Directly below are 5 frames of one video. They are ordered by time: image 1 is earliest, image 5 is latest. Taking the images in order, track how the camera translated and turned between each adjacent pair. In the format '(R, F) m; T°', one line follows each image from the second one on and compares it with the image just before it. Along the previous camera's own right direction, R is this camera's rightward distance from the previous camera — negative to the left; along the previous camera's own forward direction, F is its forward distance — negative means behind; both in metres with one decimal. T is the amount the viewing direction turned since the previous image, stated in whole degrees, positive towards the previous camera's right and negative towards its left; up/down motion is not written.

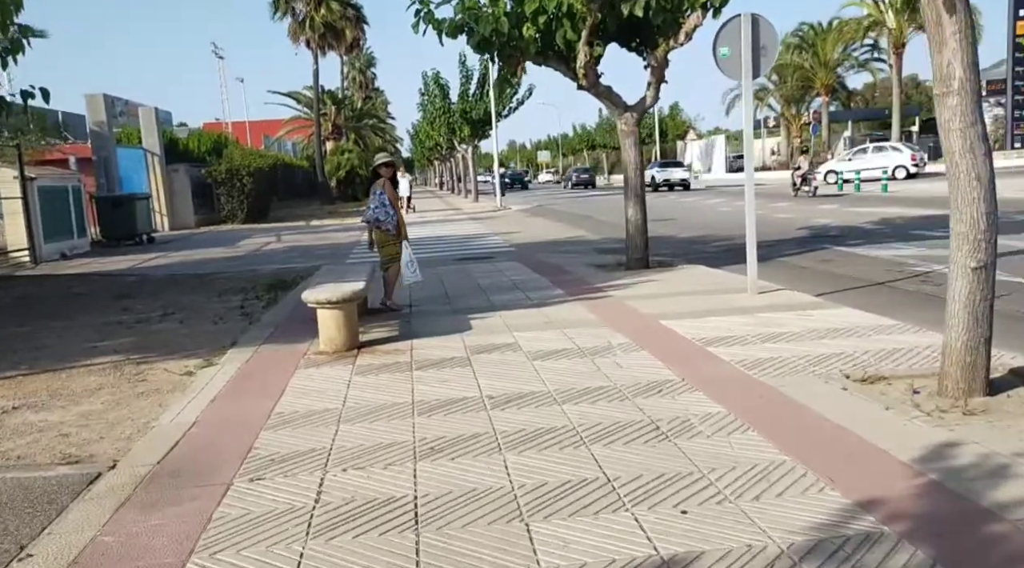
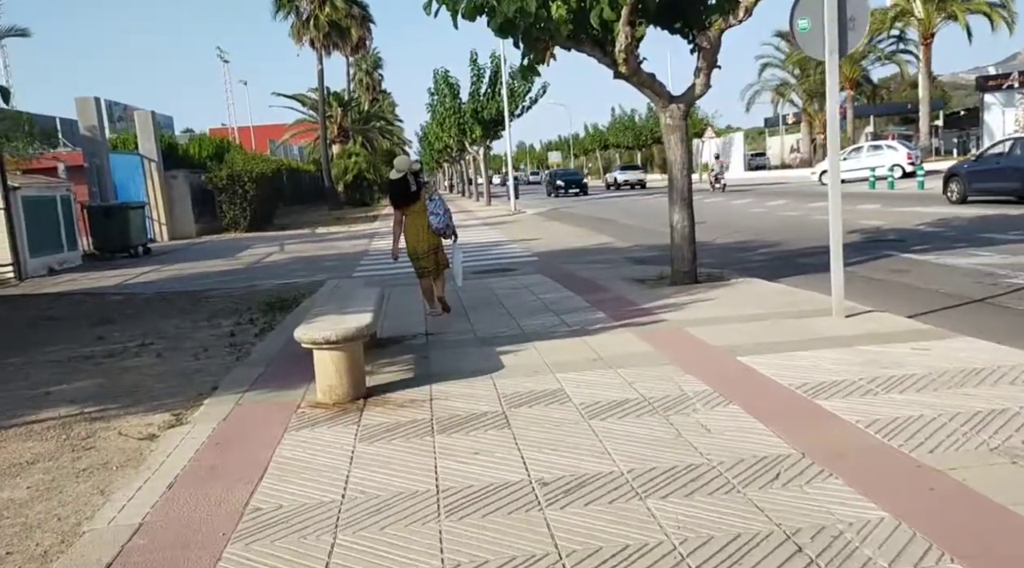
(-0.2, +1.6) m; -1°
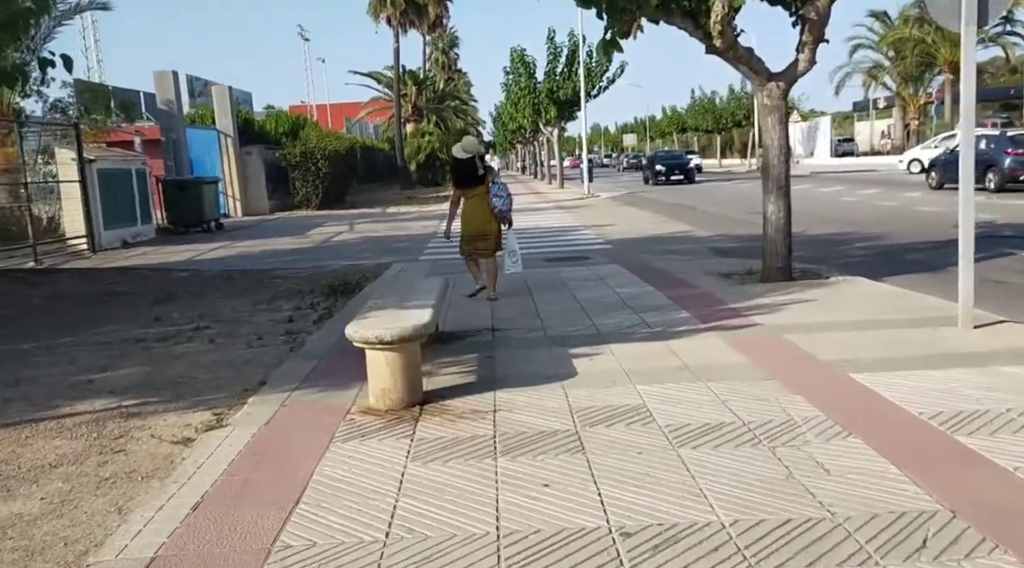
(-0.1, +0.8) m; -4°
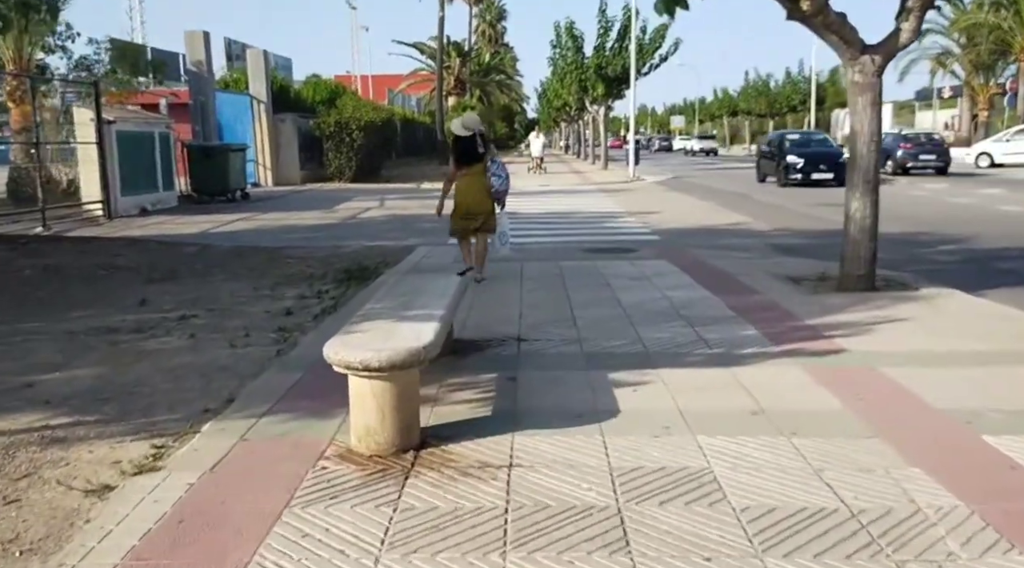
(0.0, +1.4) m; -2°
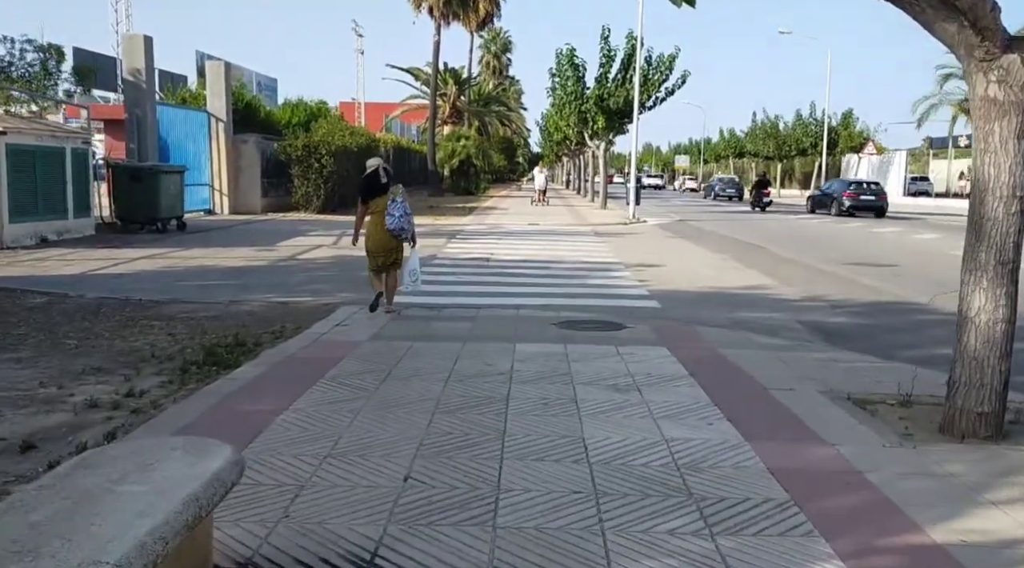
(+0.6, +3.7) m; 0°
